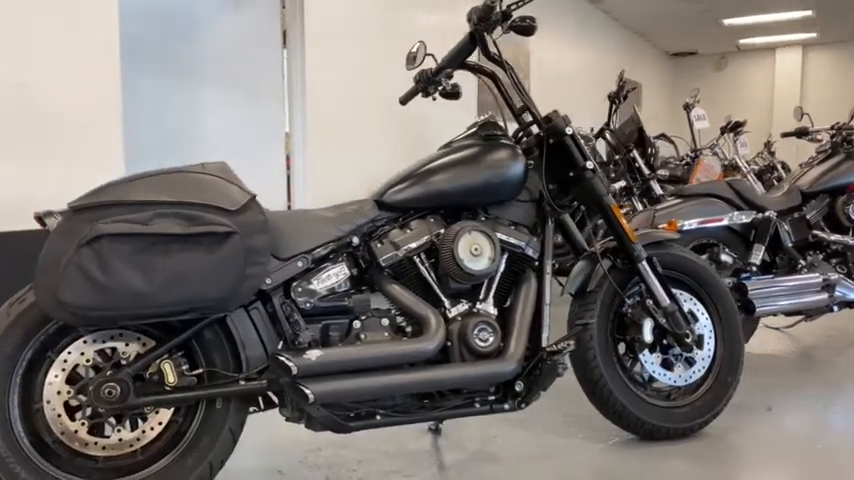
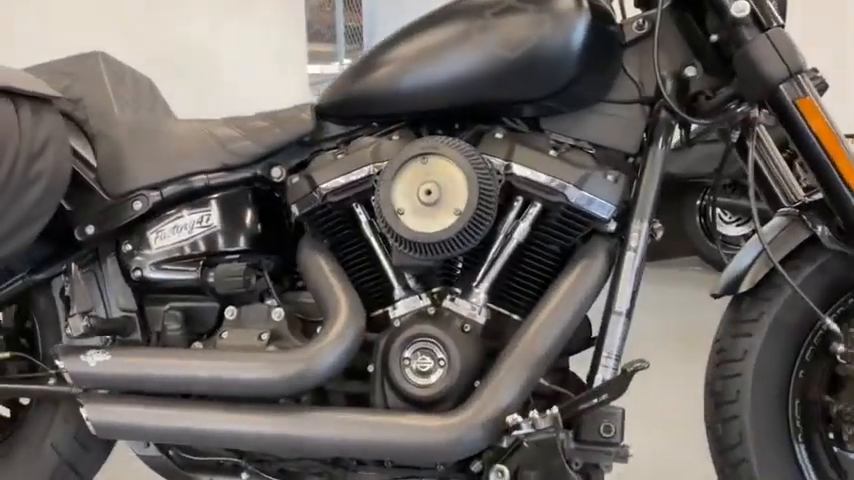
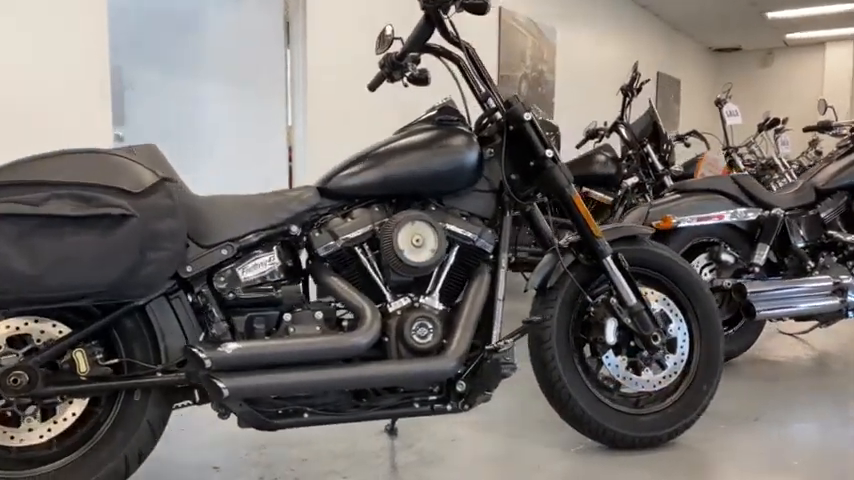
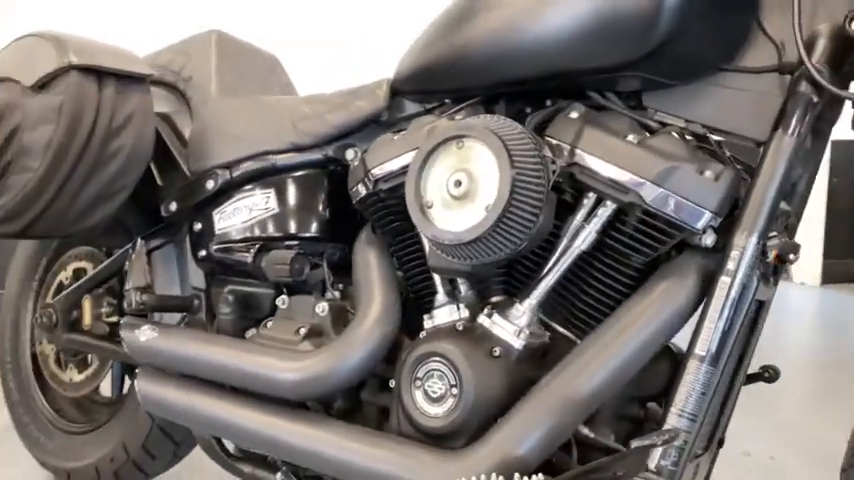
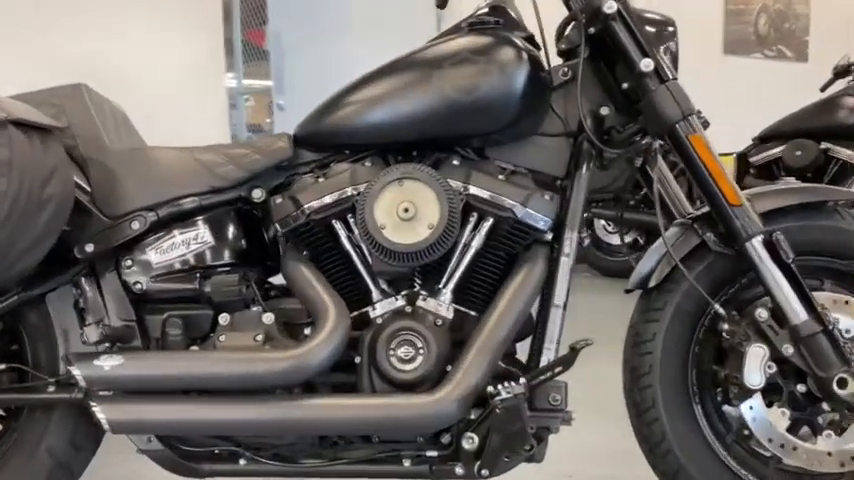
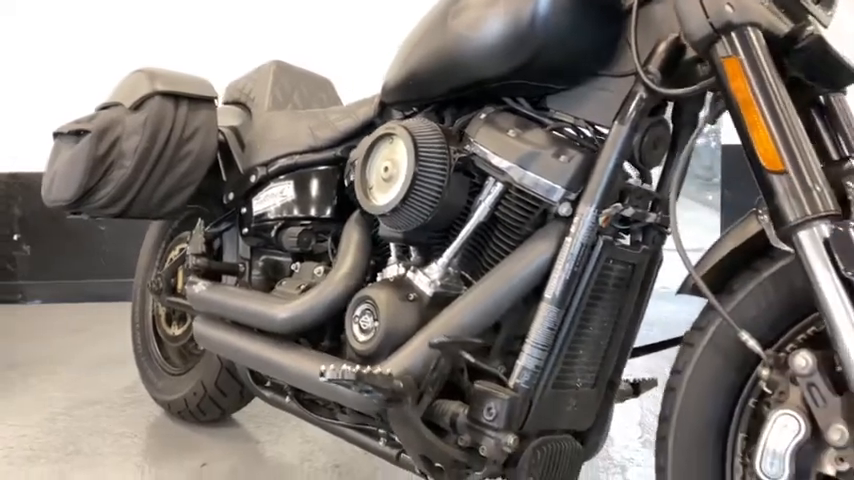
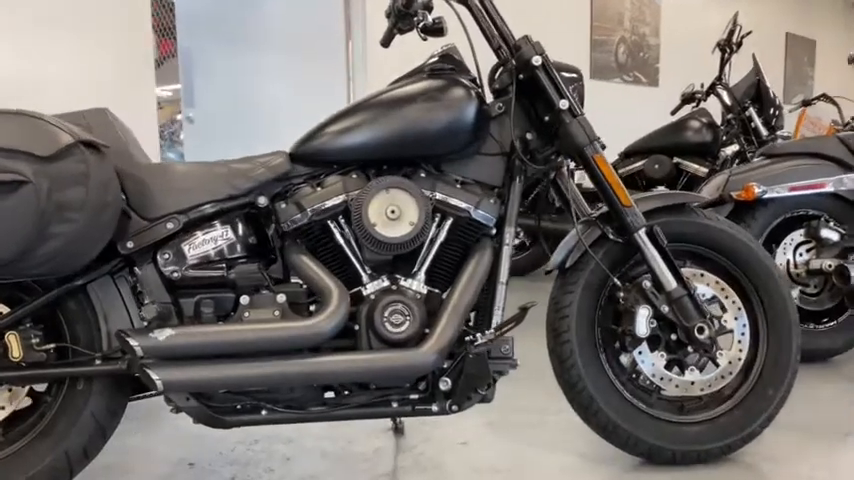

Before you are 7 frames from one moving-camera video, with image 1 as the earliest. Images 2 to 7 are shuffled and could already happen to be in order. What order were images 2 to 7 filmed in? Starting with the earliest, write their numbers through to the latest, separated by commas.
3, 7, 5, 2, 4, 6
